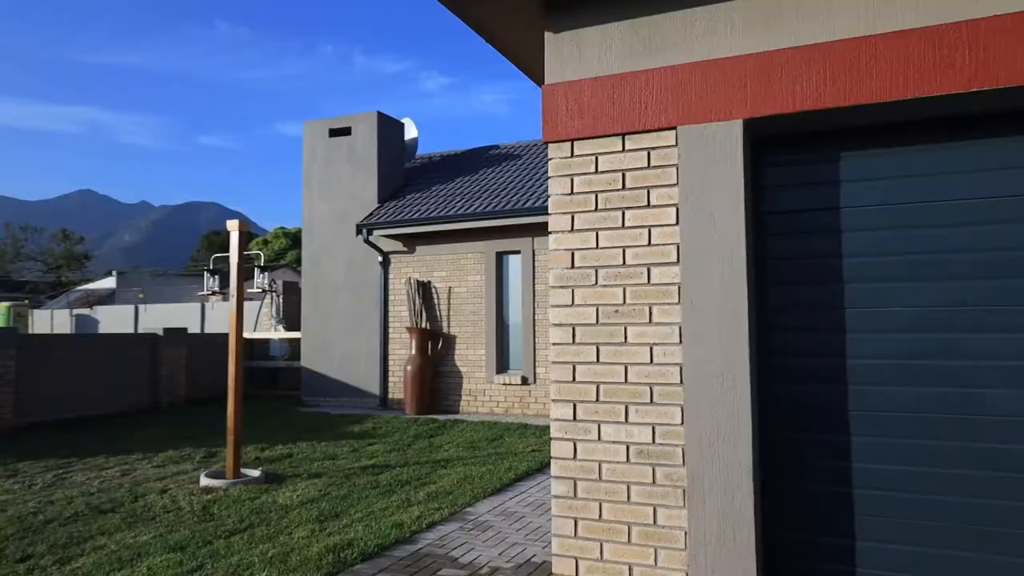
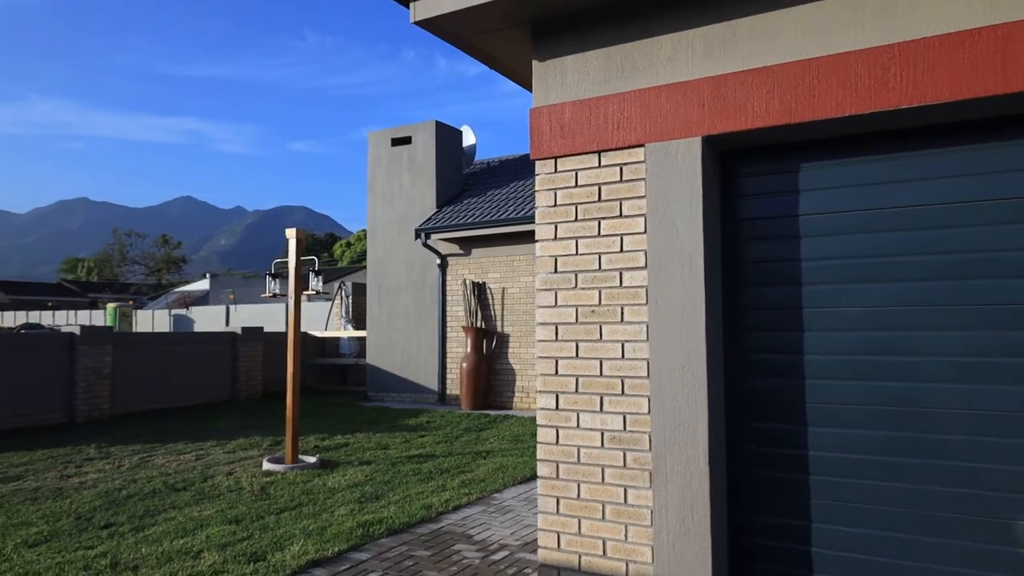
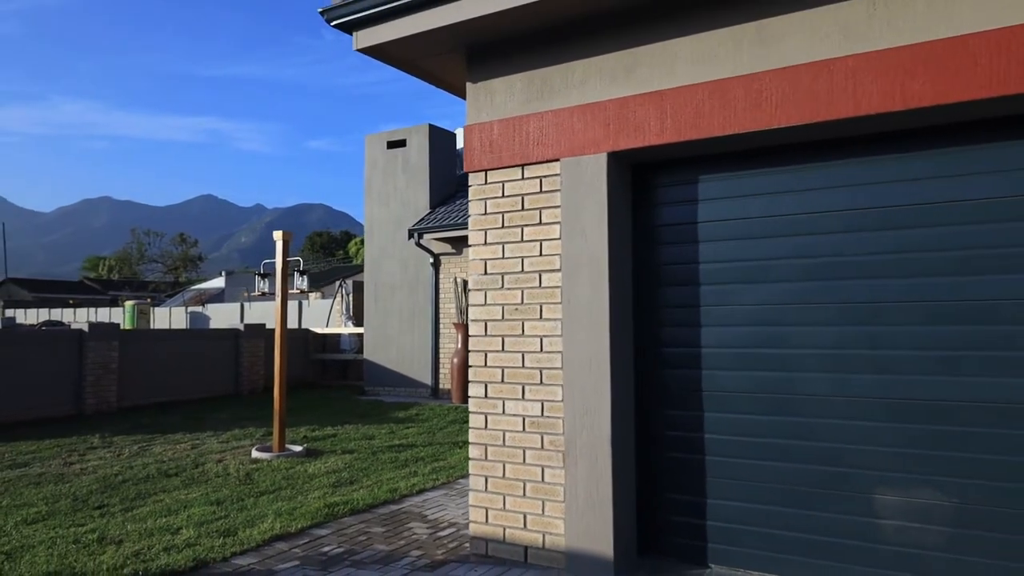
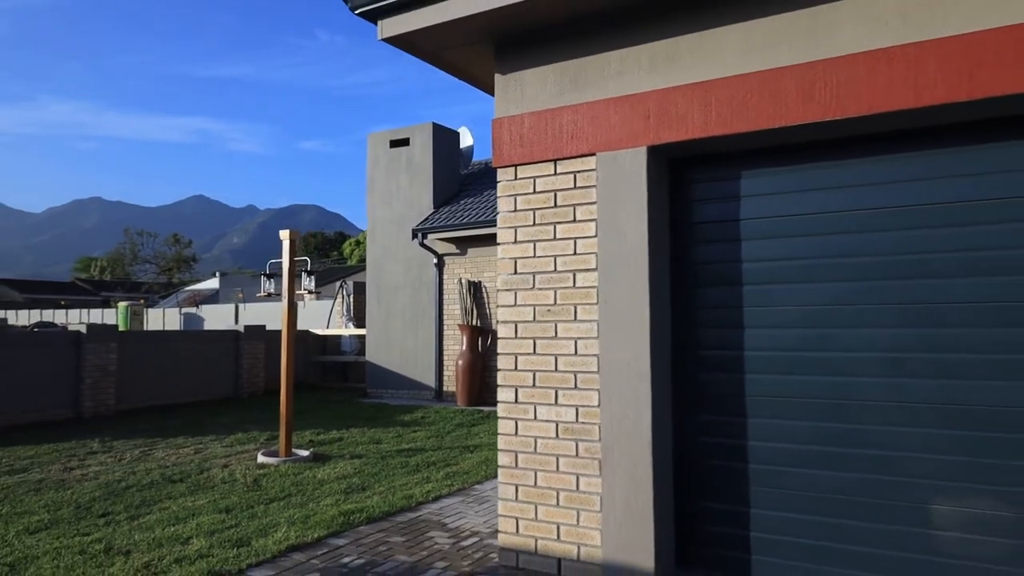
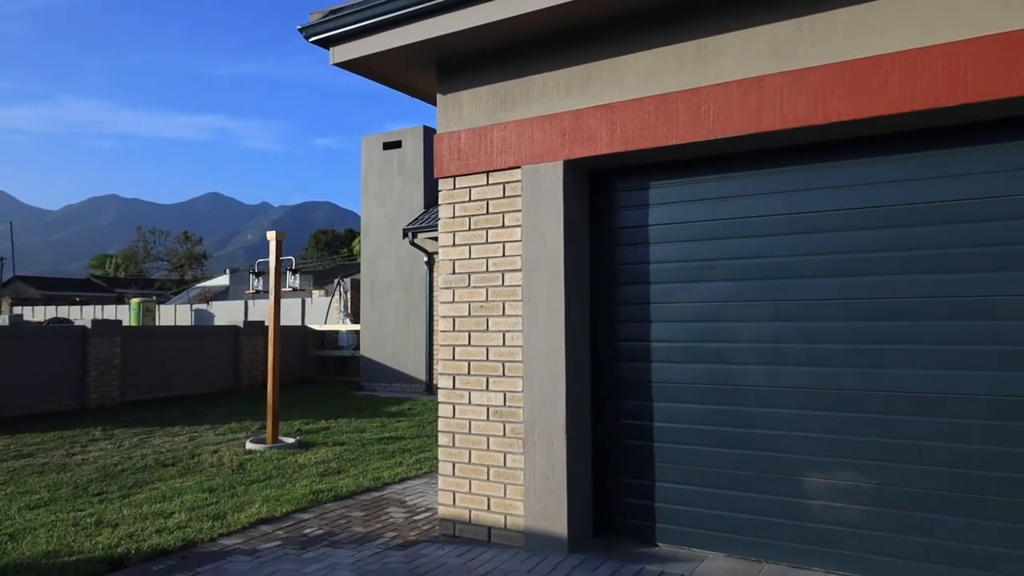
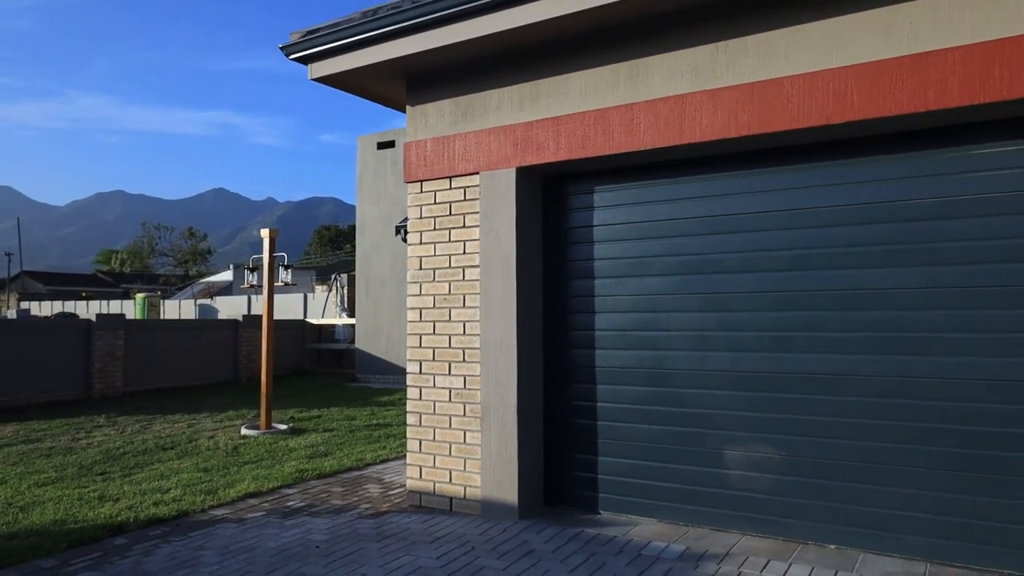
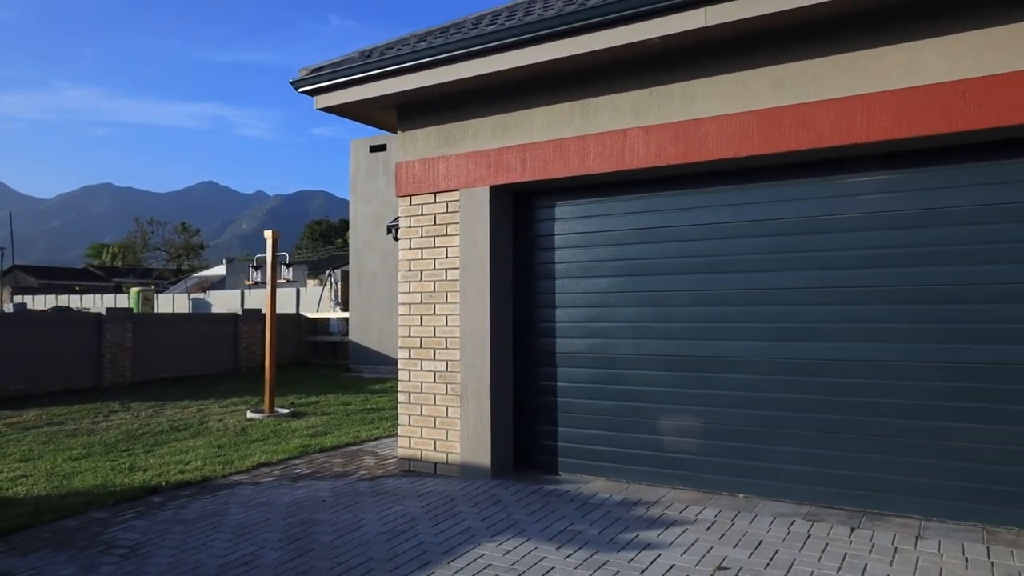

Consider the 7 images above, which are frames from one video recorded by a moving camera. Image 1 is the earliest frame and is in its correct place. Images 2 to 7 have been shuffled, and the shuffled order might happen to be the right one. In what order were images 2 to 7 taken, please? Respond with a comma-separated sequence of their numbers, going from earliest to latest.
2, 4, 3, 5, 6, 7
